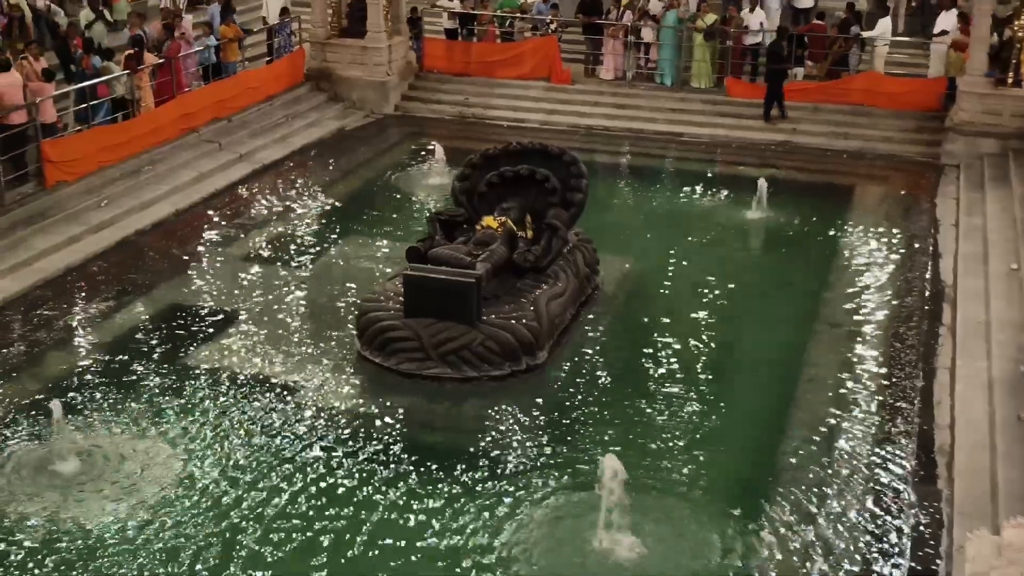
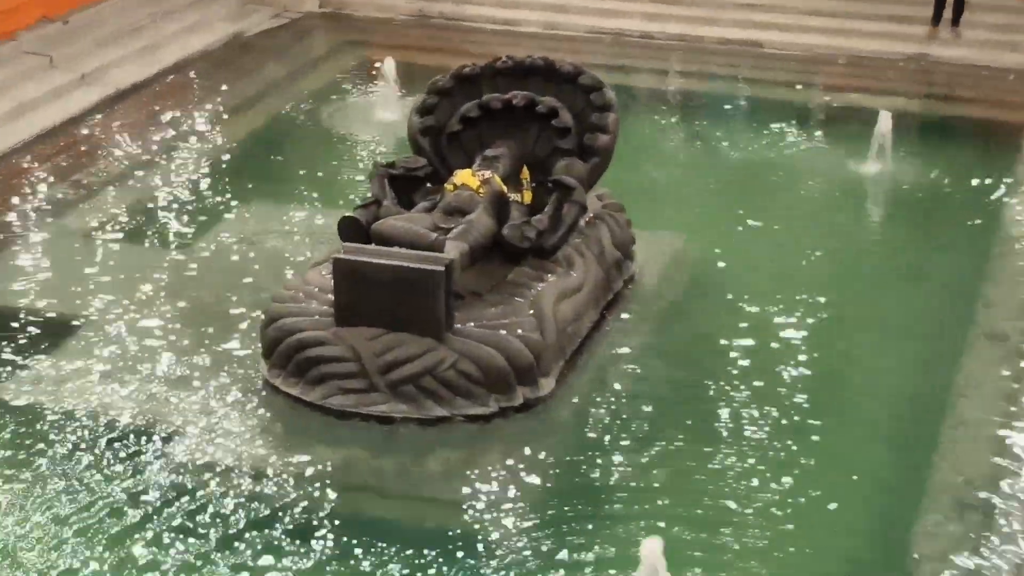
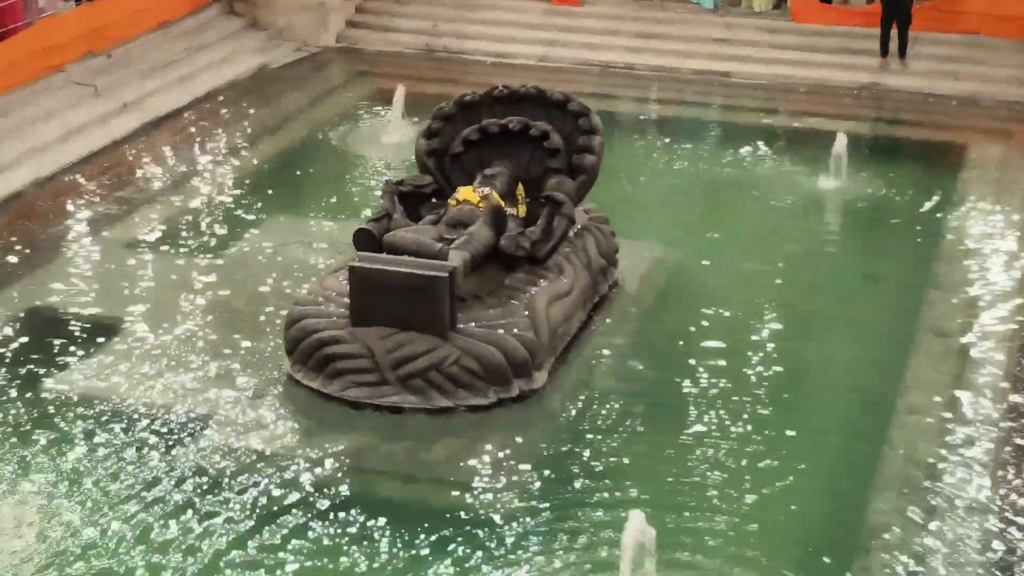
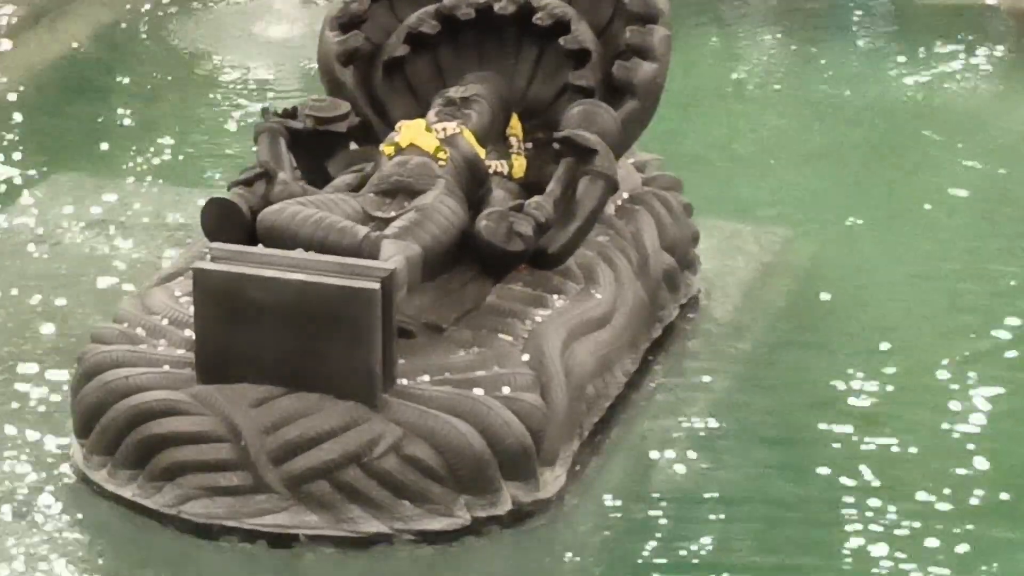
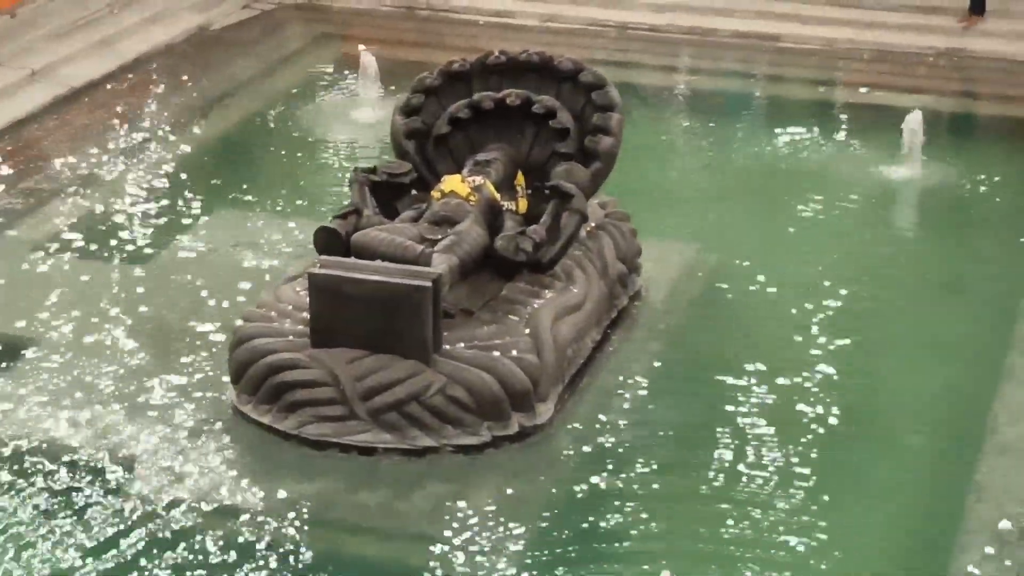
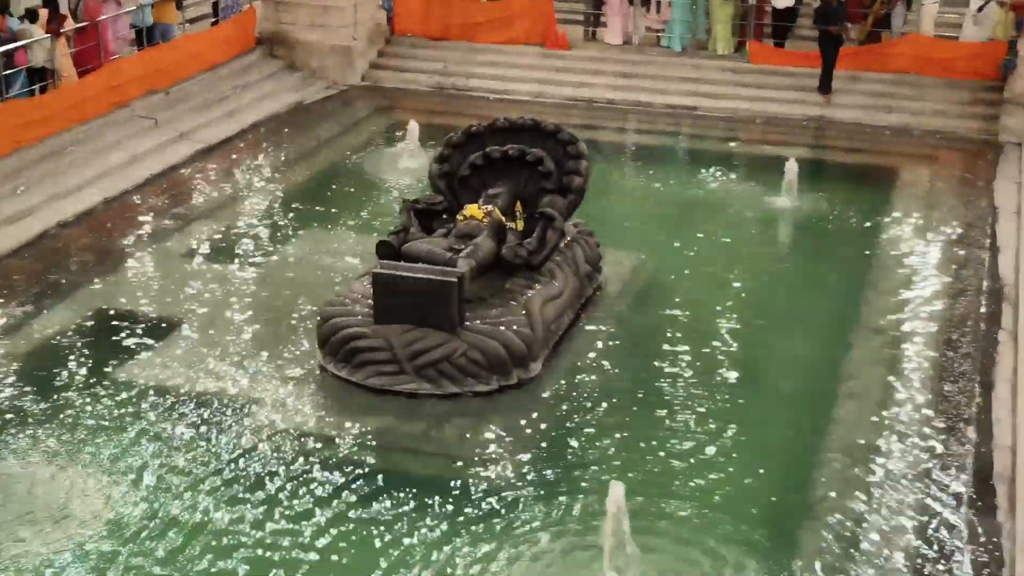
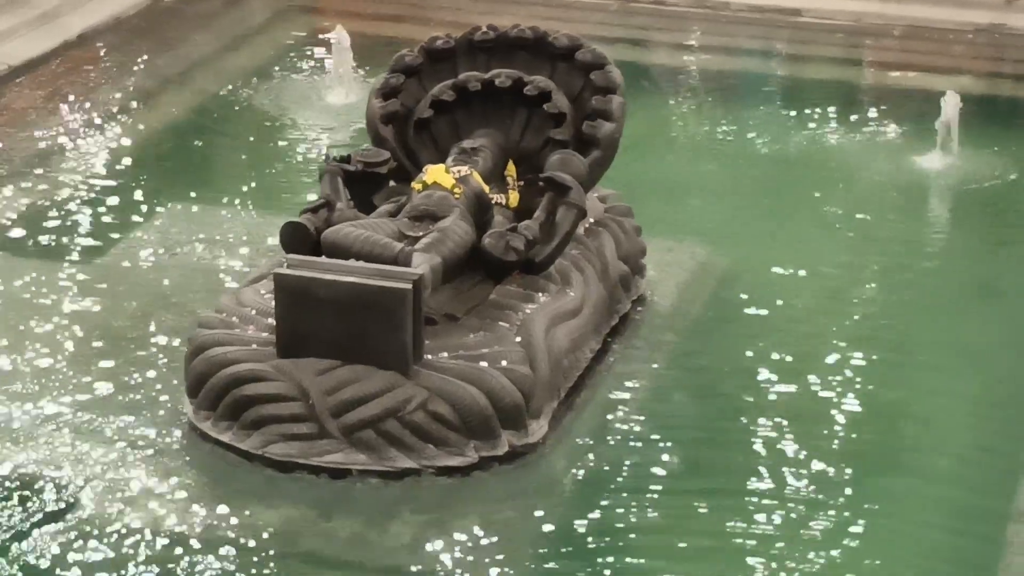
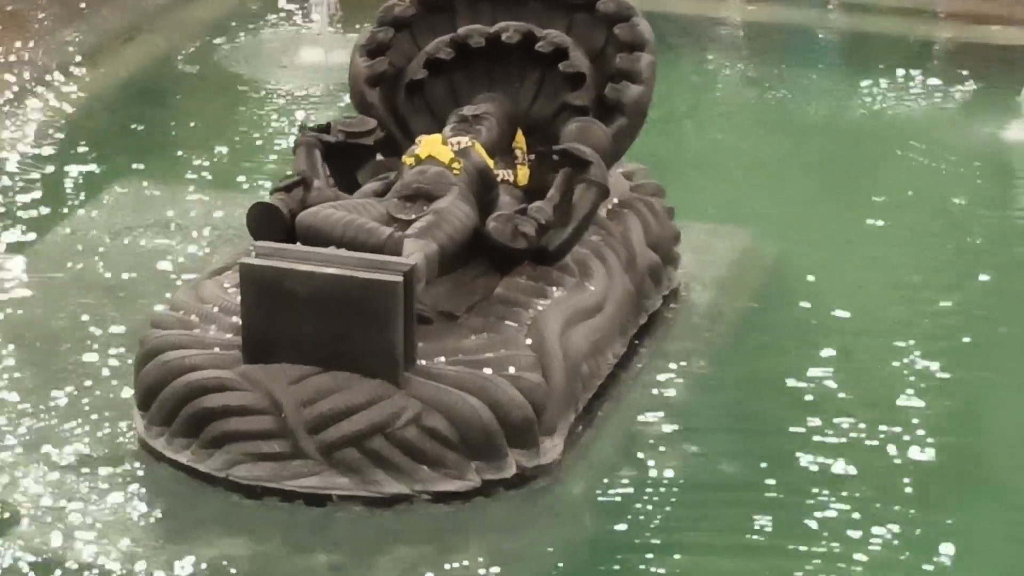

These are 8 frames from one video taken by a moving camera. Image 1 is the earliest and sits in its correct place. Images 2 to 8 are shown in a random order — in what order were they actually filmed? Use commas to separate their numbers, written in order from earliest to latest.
6, 3, 2, 5, 7, 8, 4
